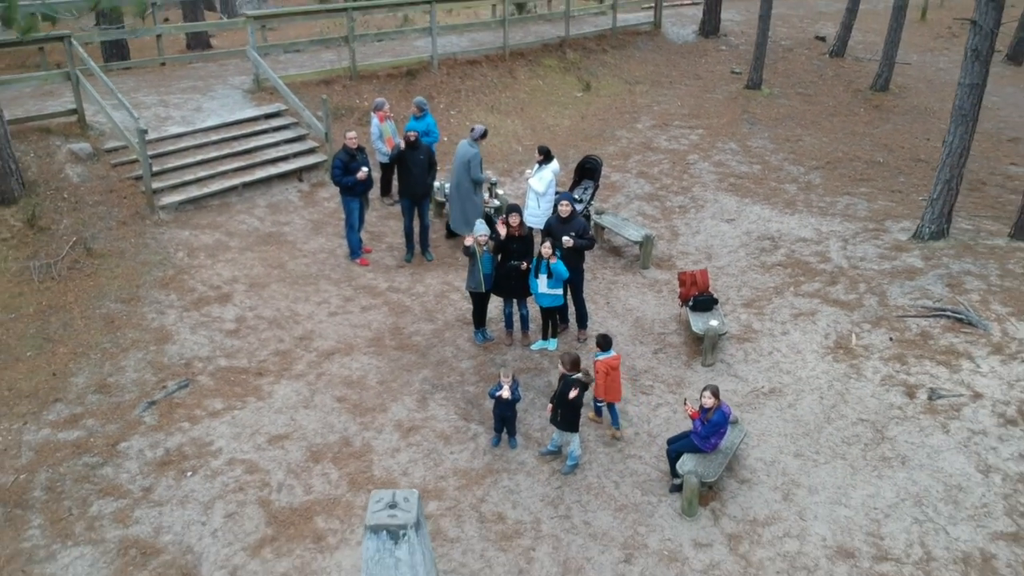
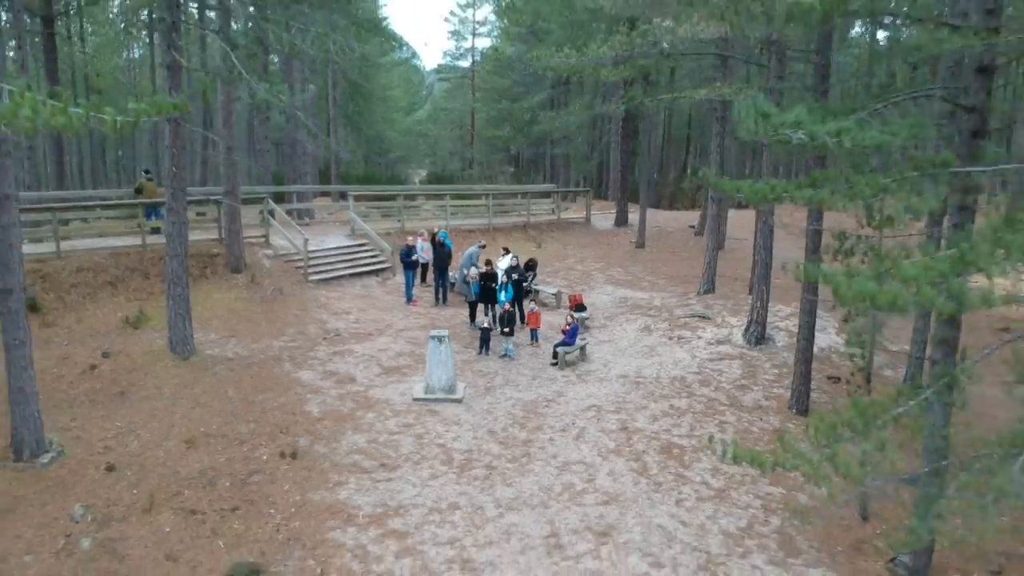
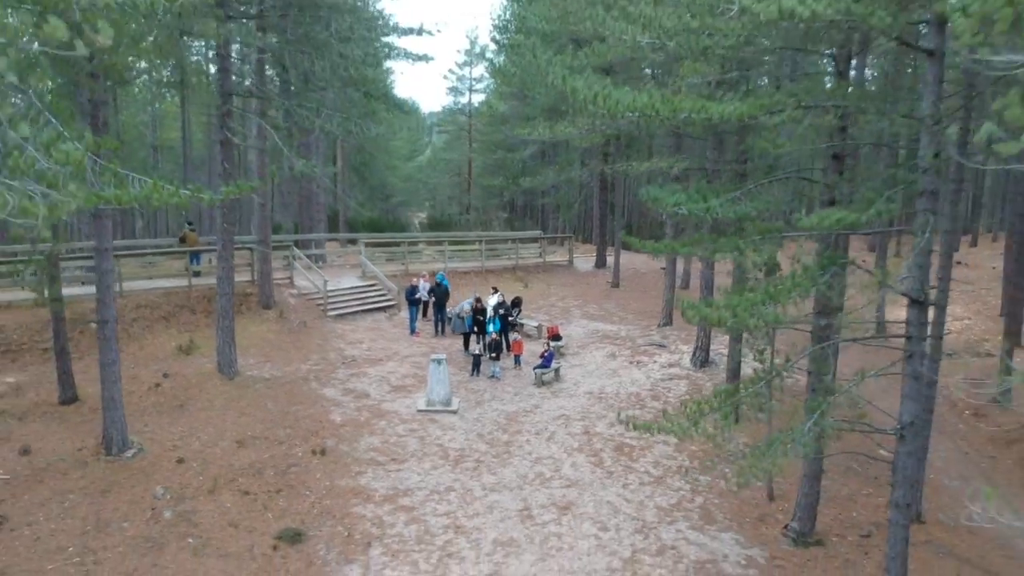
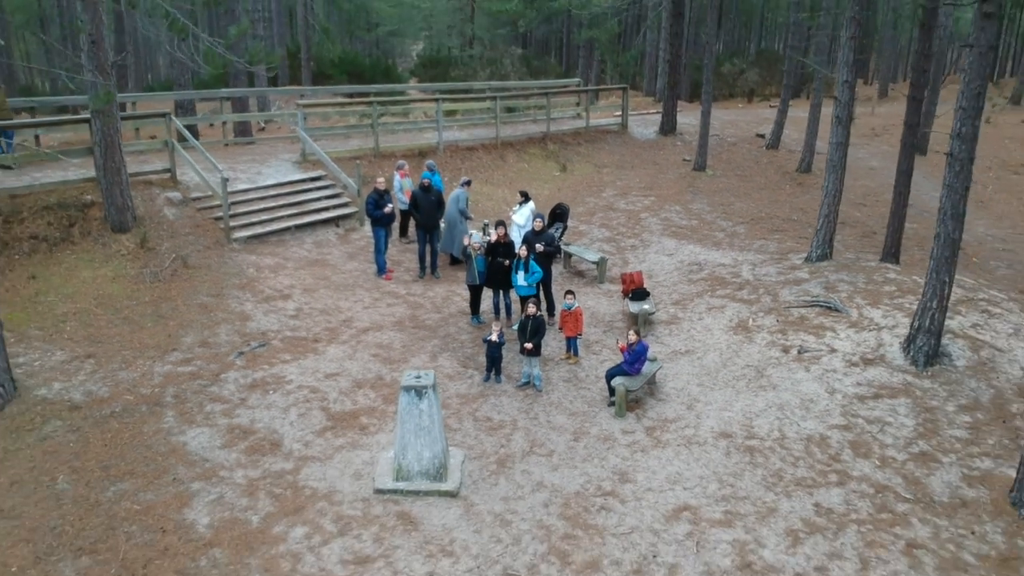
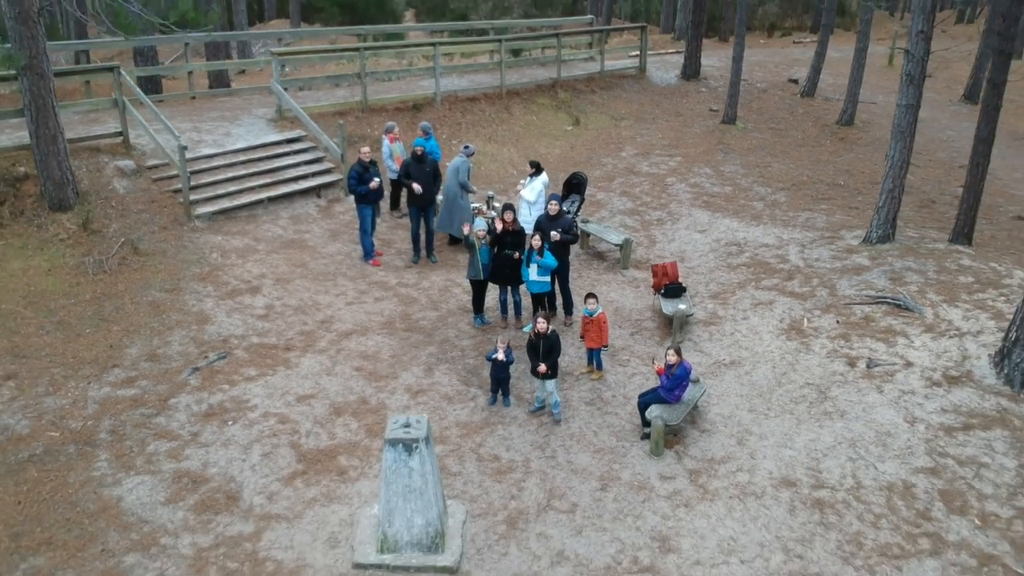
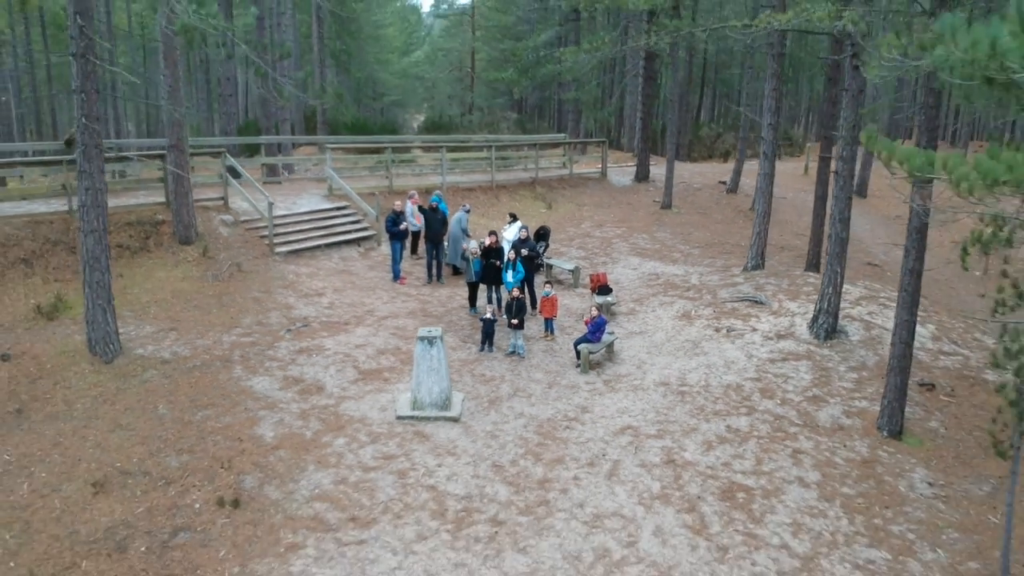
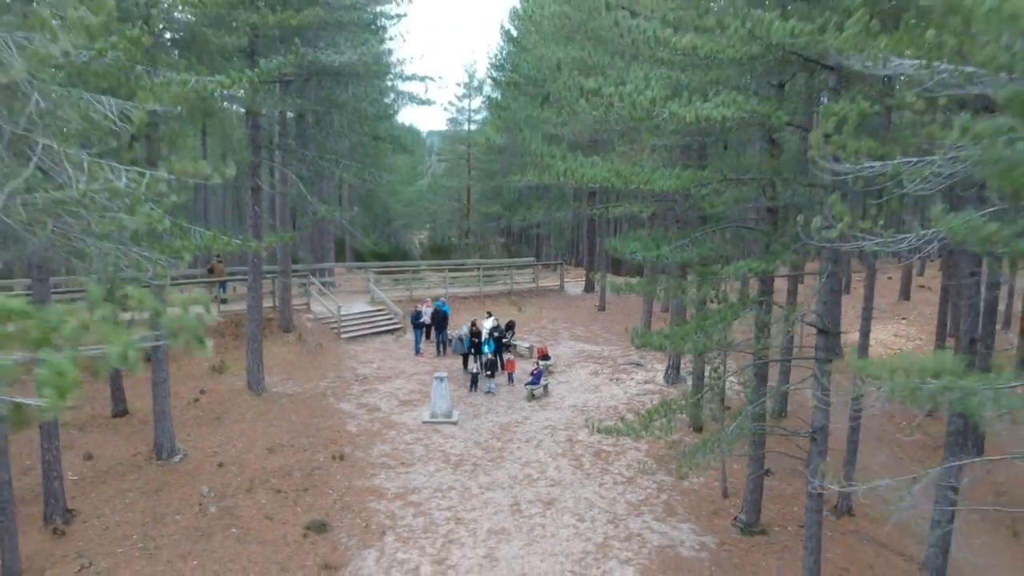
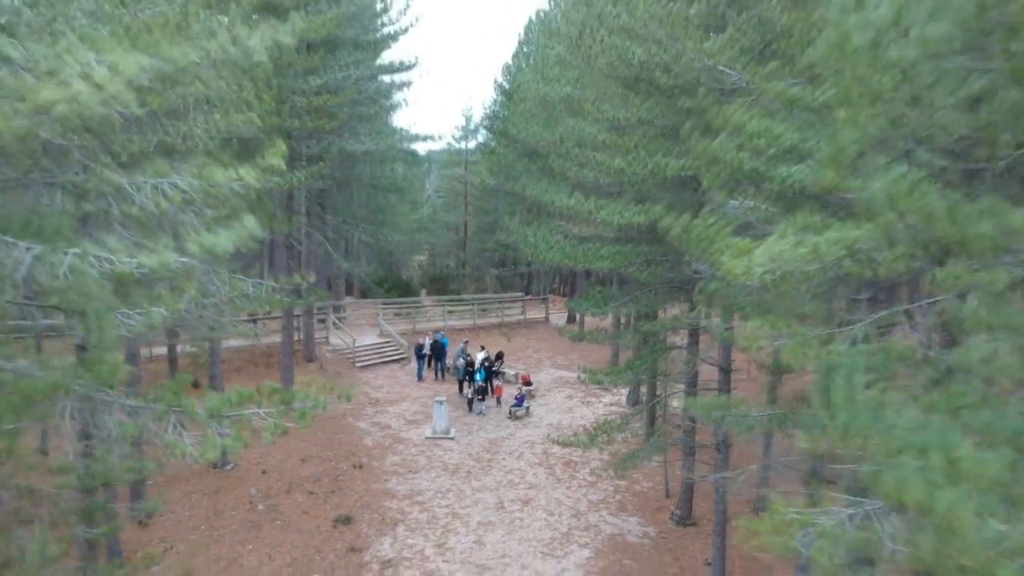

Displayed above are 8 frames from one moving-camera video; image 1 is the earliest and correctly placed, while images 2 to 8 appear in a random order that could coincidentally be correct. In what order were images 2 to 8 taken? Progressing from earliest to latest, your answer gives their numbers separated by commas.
5, 4, 6, 2, 3, 7, 8
